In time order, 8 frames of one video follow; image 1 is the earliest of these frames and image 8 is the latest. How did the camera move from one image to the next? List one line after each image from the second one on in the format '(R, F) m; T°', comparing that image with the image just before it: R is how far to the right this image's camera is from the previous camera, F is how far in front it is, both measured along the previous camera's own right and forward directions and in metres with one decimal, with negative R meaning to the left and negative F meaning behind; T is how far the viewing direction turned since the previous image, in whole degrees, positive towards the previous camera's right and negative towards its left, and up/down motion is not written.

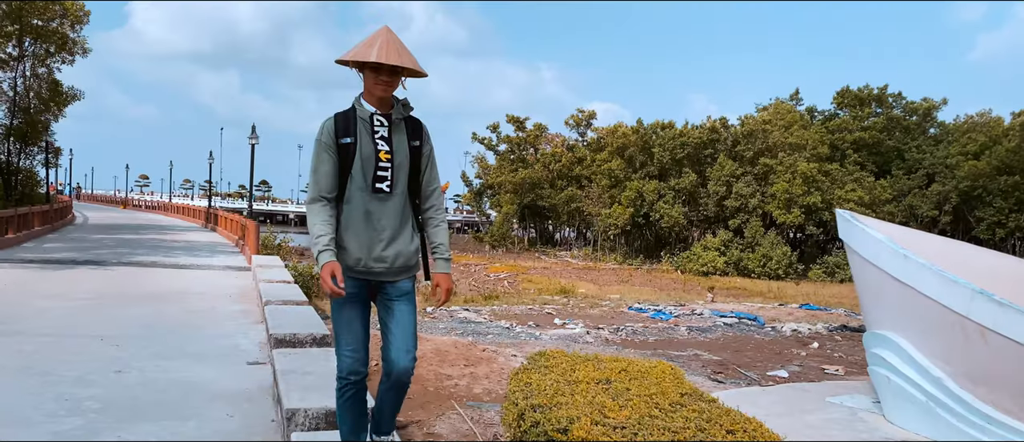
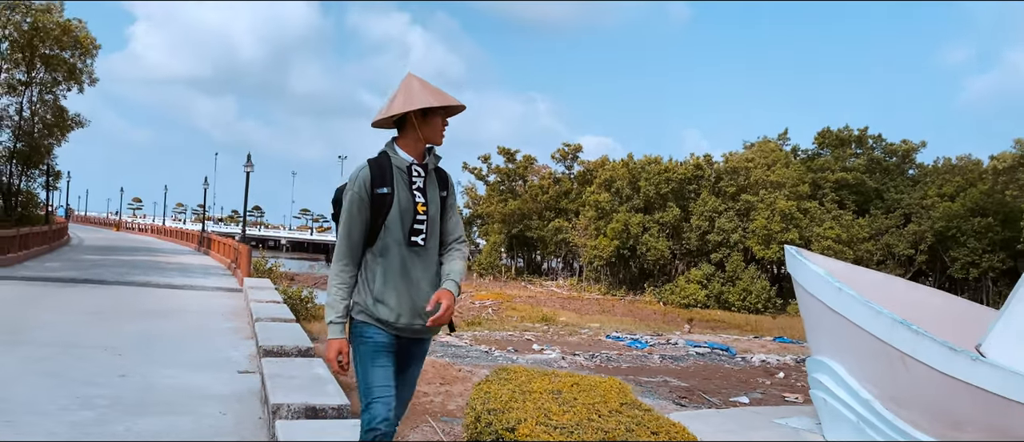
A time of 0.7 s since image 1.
(+0.1, -0.5) m; +1°
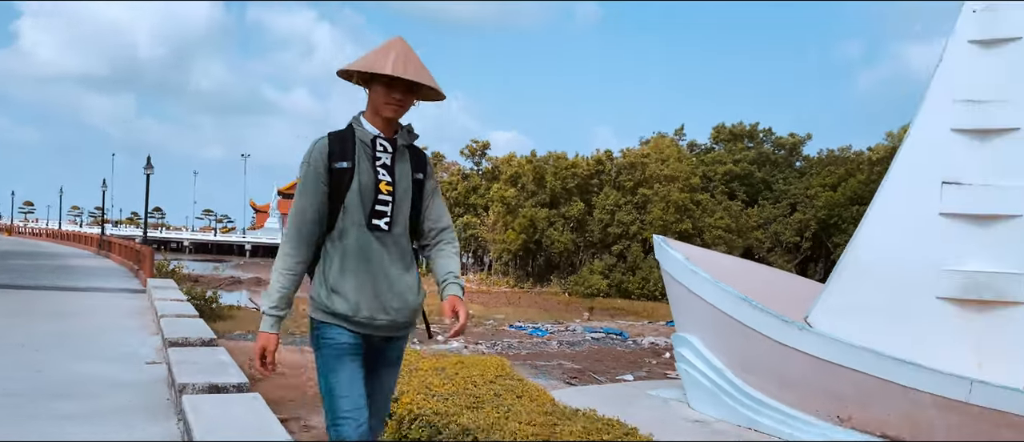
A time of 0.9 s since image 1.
(+0.1, -0.5) m; +6°
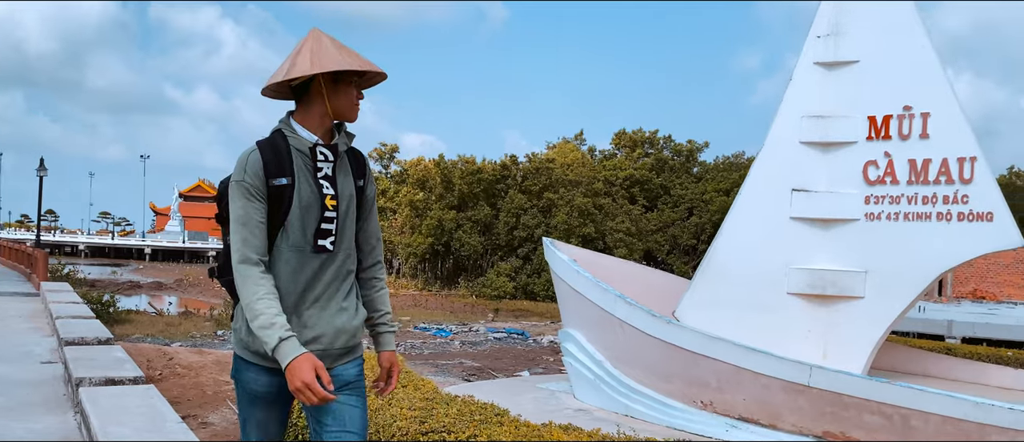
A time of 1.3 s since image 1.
(+0.1, -0.4) m; +6°
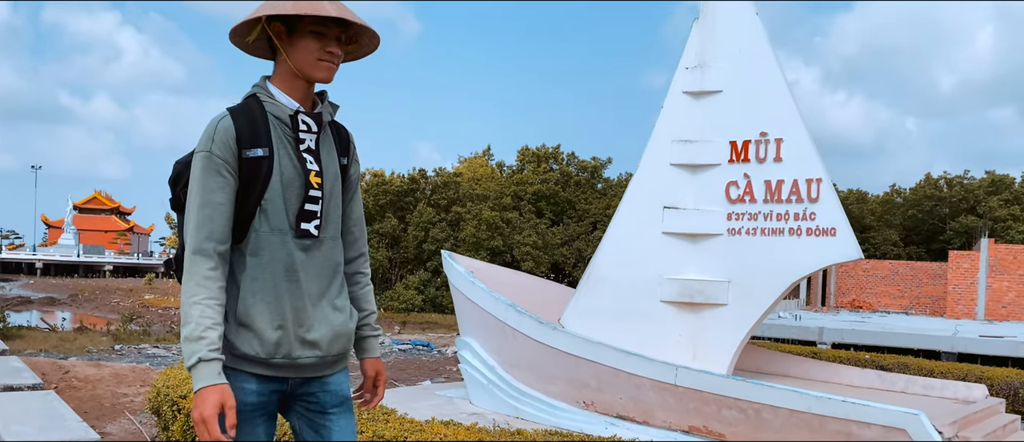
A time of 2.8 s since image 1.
(+0.1, -0.4) m; +6°
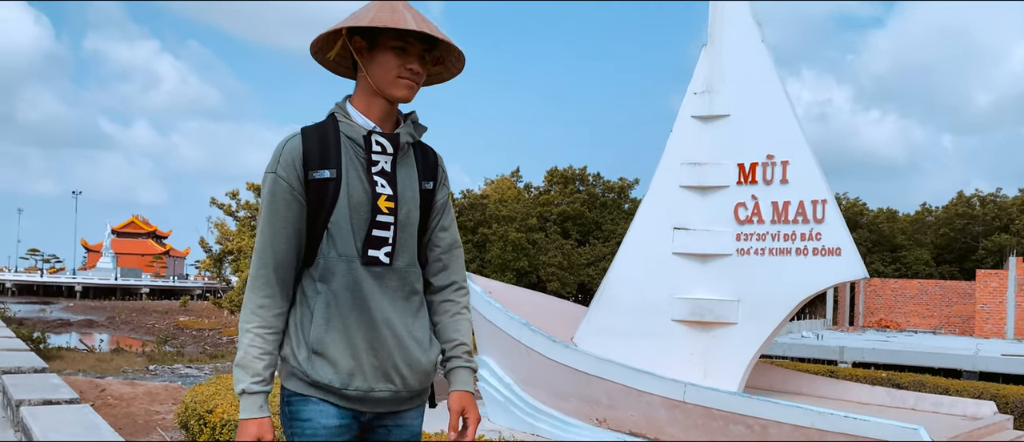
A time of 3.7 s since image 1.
(+0.1, -0.2) m; -2°
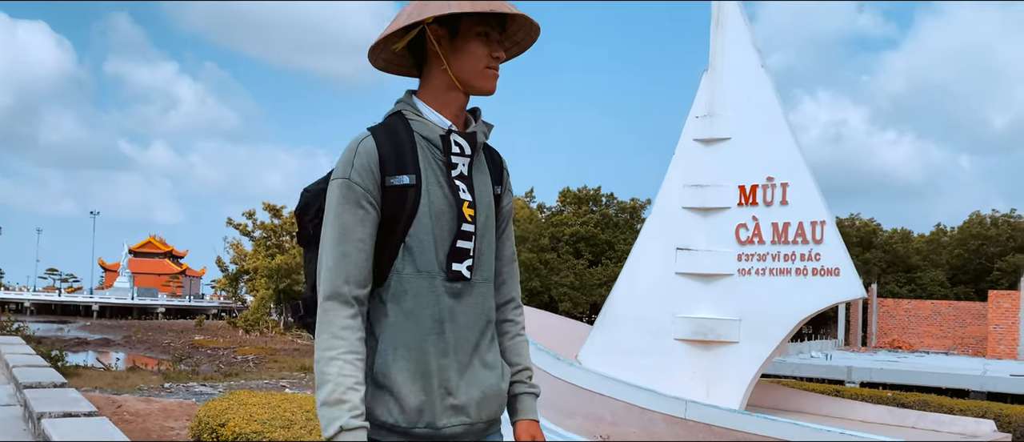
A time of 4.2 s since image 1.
(+0.1, -0.2) m; -1°
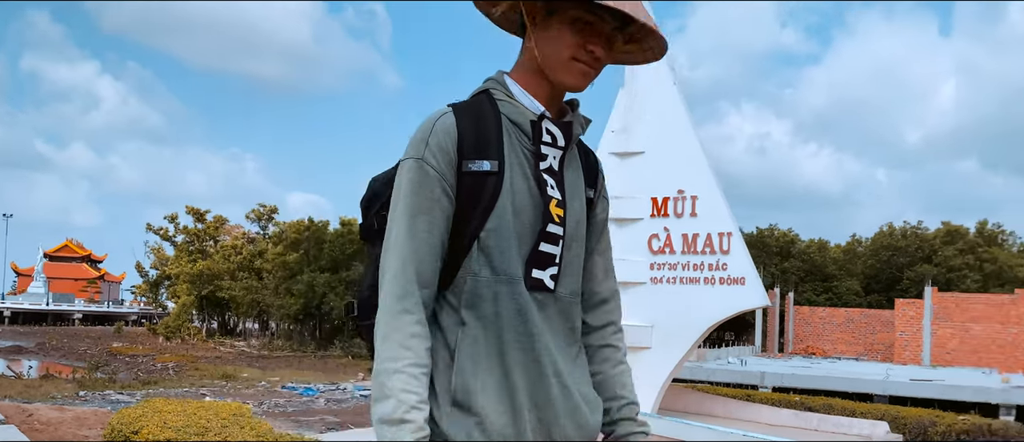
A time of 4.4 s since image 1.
(+0.1, -0.1) m; +5°
